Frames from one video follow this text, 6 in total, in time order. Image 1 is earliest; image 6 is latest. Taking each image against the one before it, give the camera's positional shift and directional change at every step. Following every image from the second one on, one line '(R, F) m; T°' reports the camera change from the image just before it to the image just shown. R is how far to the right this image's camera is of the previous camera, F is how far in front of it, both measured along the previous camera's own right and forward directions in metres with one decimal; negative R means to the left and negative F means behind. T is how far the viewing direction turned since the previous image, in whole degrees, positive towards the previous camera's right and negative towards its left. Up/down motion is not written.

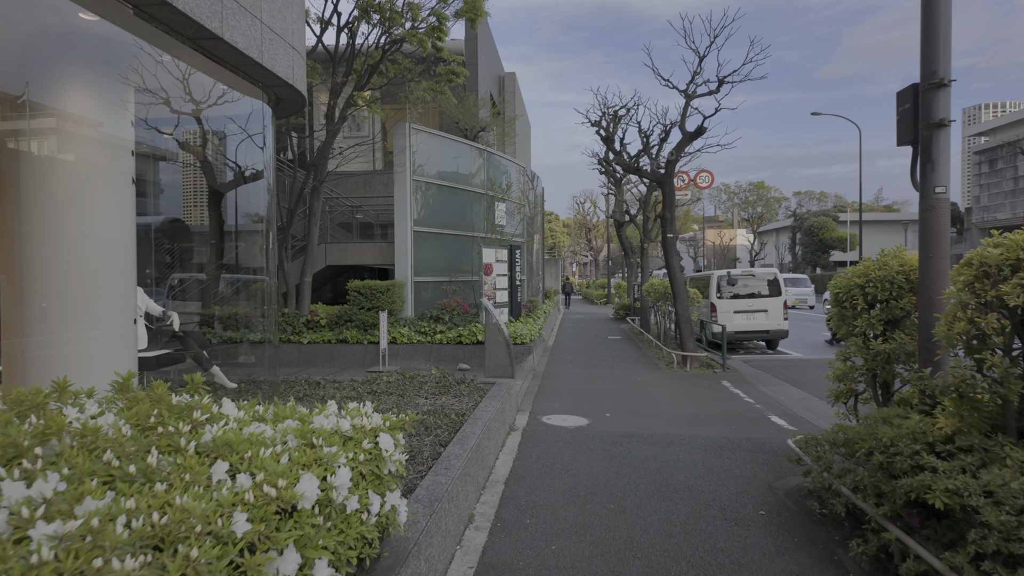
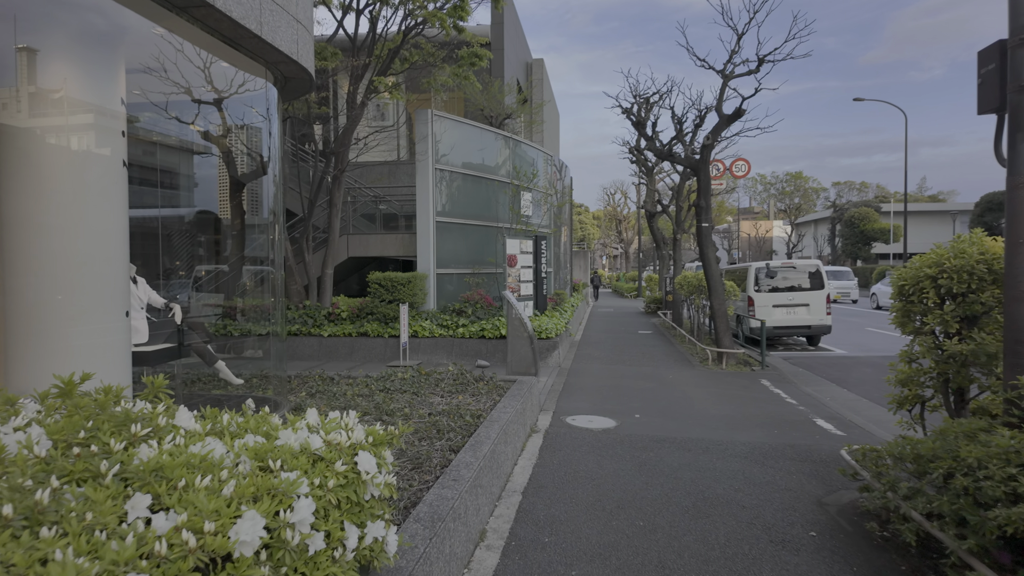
(+0.1, +0.5) m; -3°
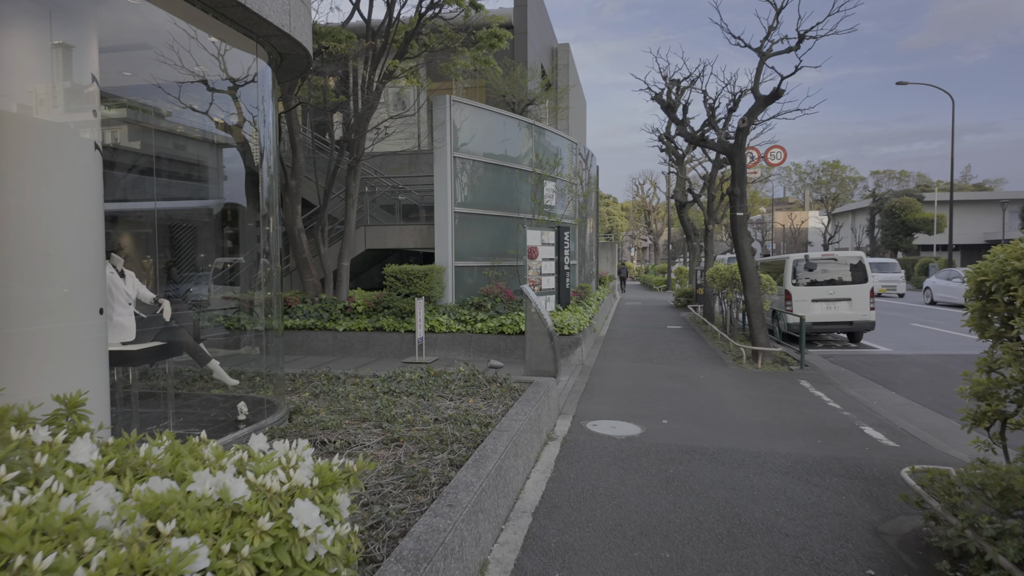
(+0.1, +0.5) m; -3°
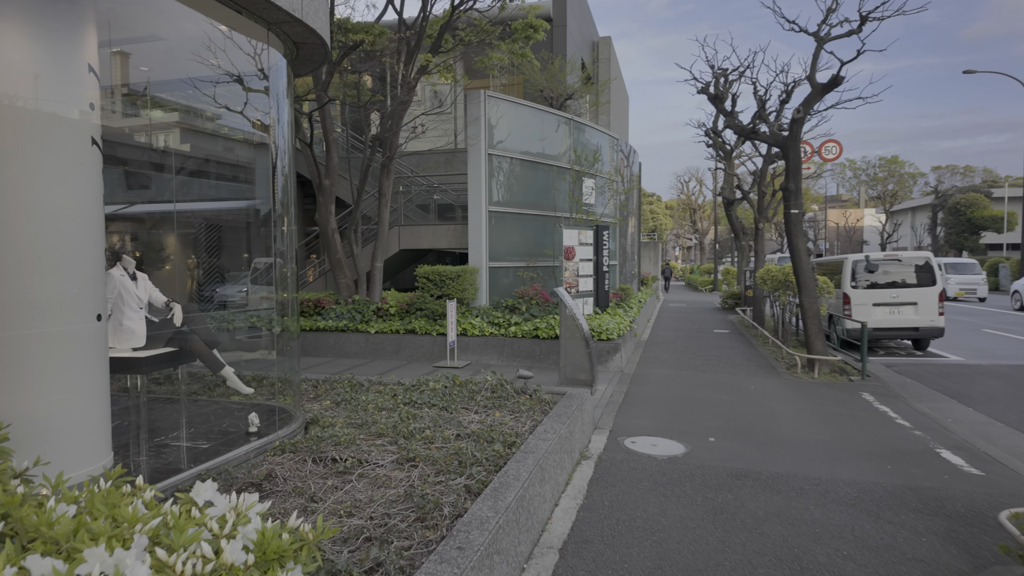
(+0.1, +0.5) m; -4°
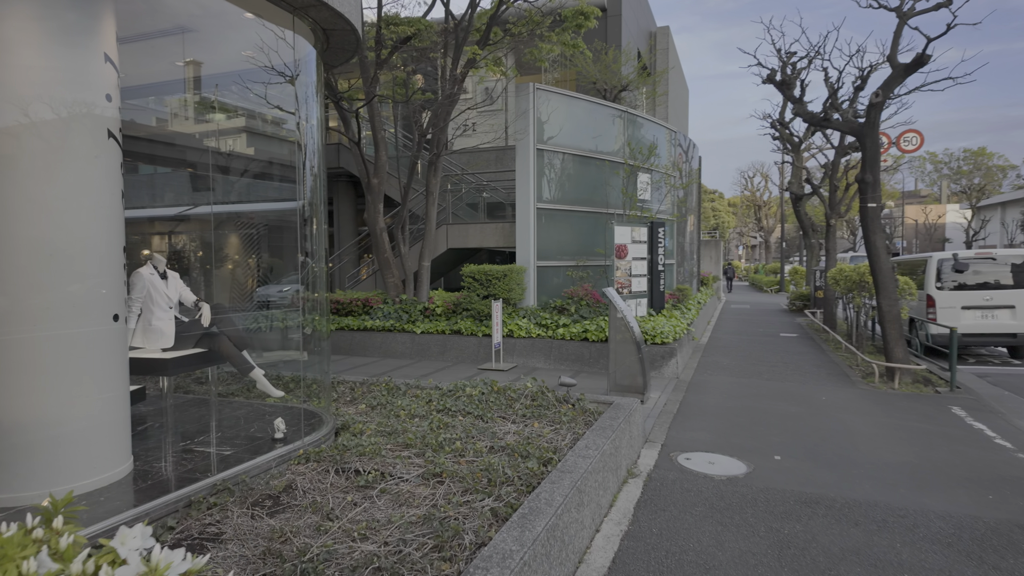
(+0.1, +0.4) m; -5°
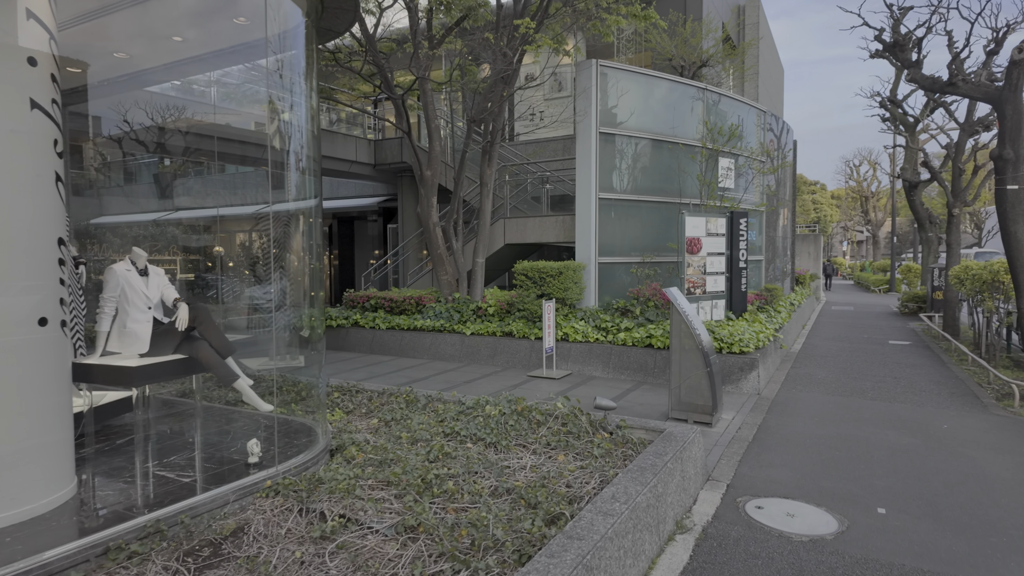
(+0.4, +0.9) m; -8°
